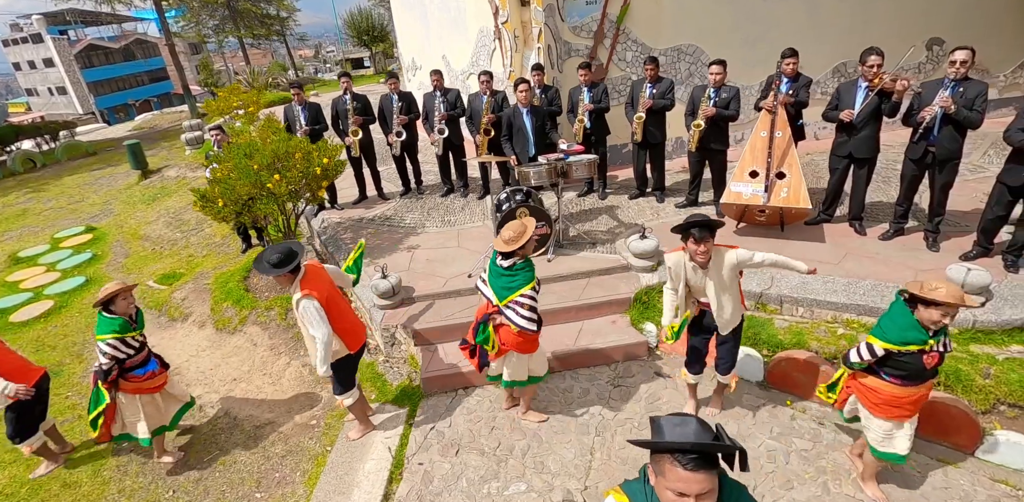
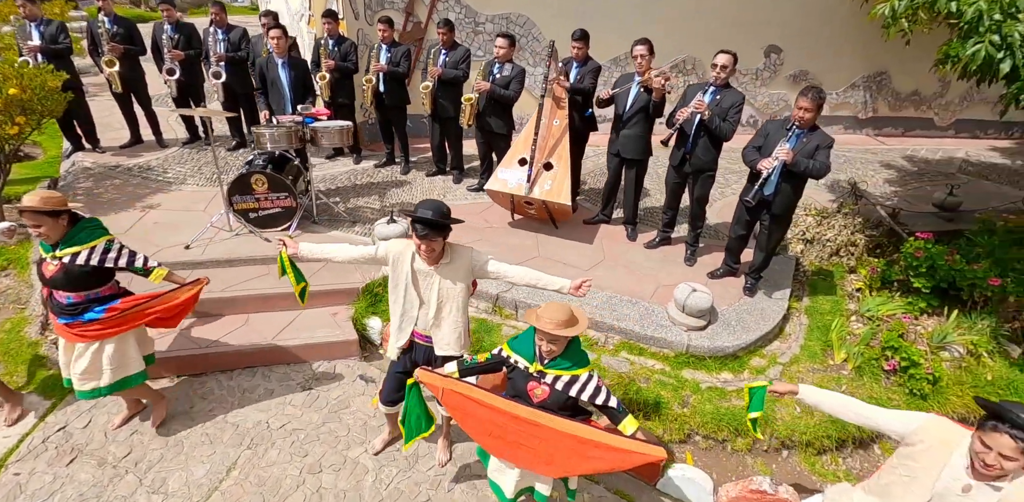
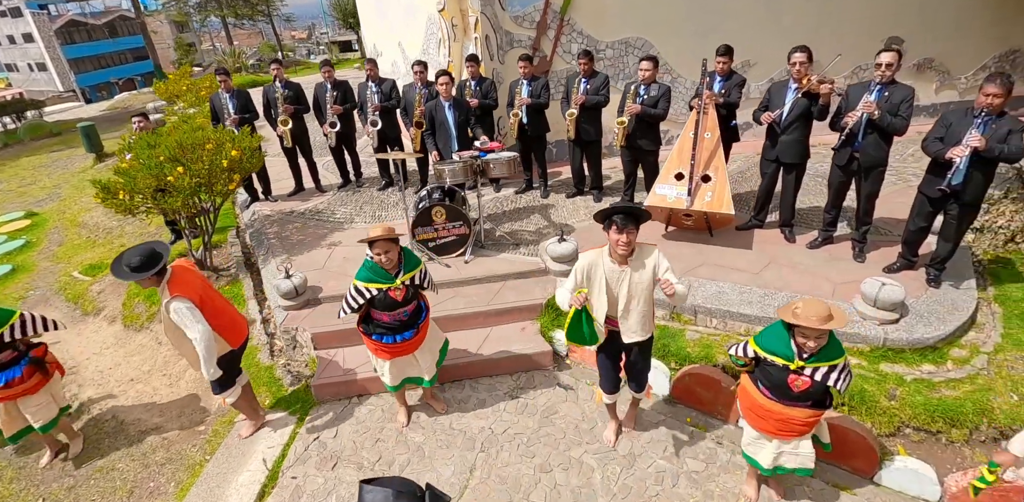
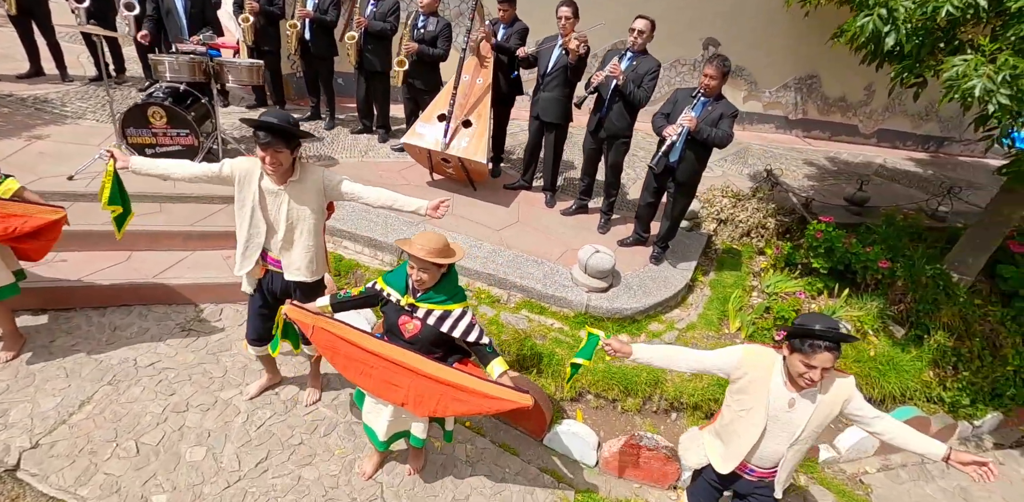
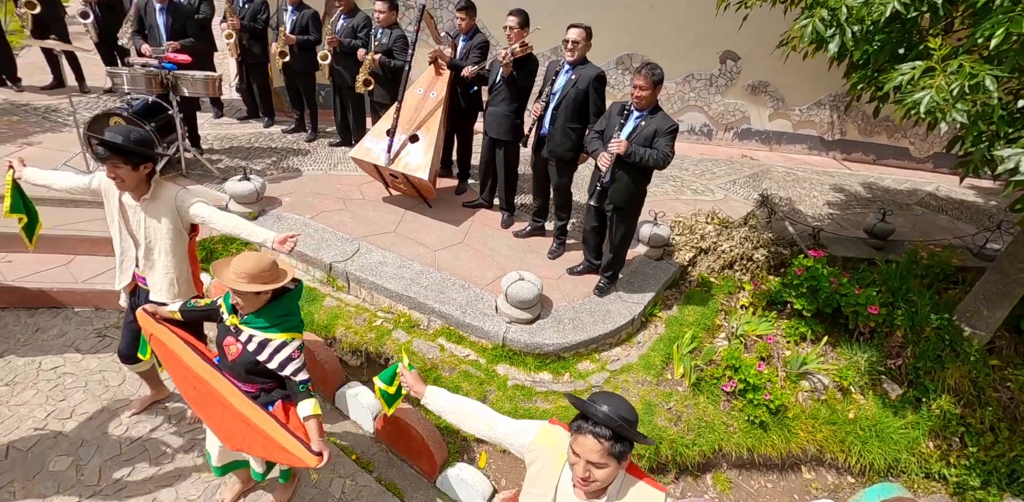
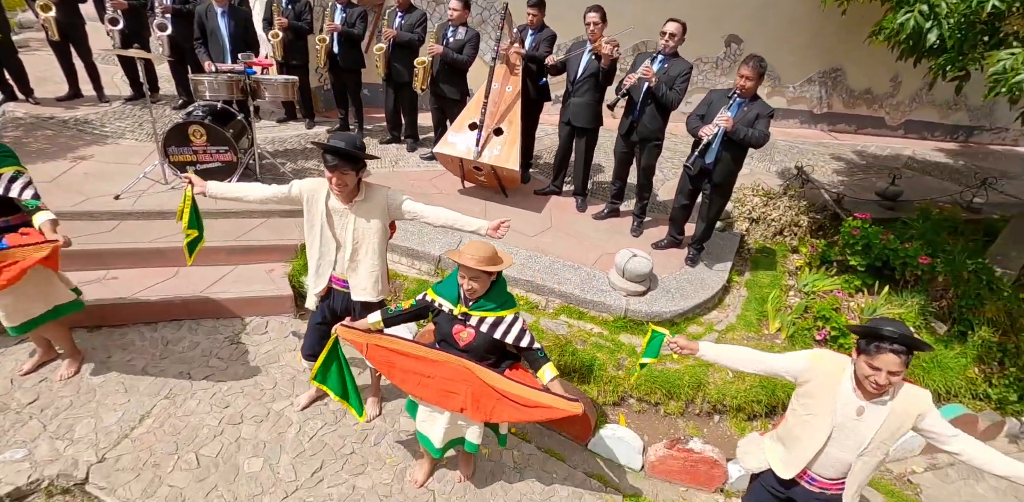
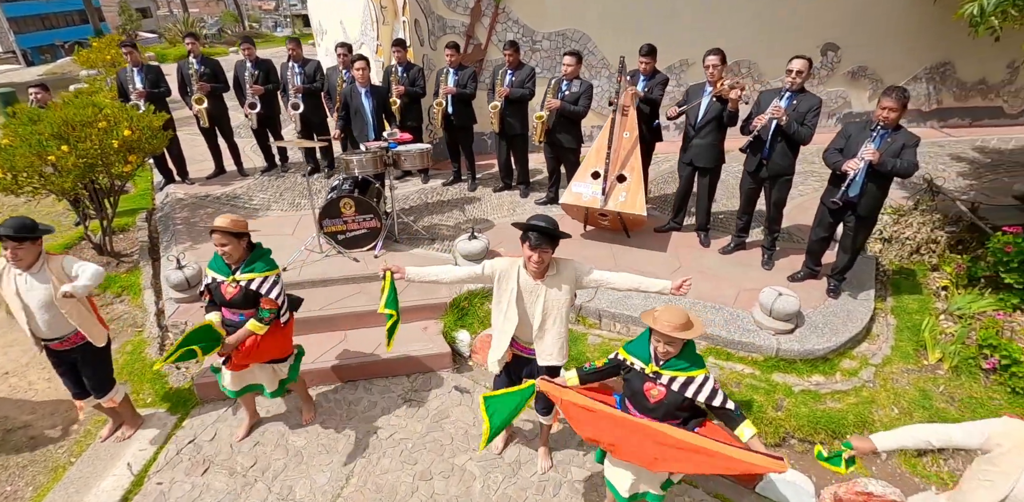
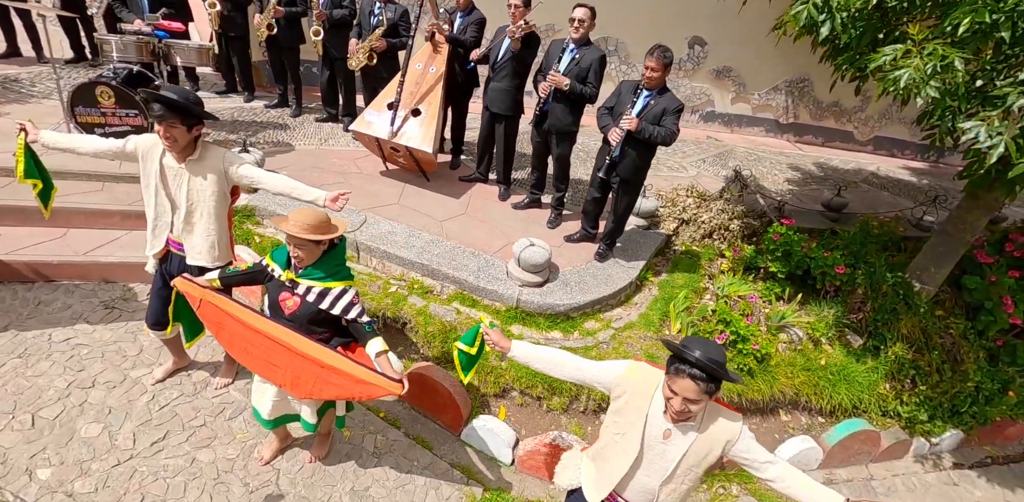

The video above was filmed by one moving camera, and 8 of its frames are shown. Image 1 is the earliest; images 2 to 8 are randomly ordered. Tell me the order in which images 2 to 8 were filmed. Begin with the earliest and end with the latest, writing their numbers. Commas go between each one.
3, 7, 2, 6, 4, 8, 5
